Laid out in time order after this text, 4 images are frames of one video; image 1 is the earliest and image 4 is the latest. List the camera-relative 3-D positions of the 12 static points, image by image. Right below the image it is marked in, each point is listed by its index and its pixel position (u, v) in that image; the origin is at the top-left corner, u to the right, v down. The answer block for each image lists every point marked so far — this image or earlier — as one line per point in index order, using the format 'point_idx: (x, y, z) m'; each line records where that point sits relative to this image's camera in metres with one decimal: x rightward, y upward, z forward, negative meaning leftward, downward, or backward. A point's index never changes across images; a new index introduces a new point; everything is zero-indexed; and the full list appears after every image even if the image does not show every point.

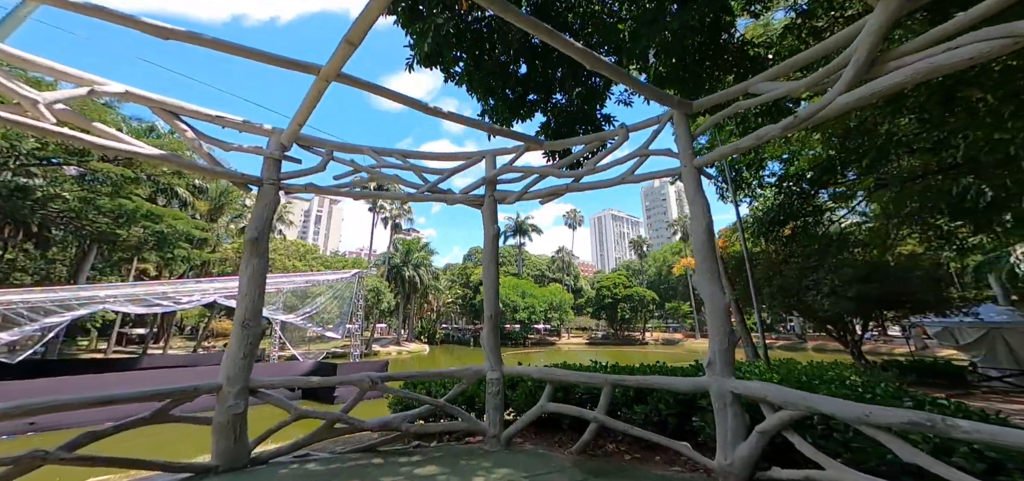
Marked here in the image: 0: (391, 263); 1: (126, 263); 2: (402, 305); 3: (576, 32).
0: (-5.7, -1.1, +18.6) m
1: (-8.4, -0.5, +8.7) m
2: (-5.3, -3.1, +19.0) m
3: (+0.6, +1.9, +3.6) m
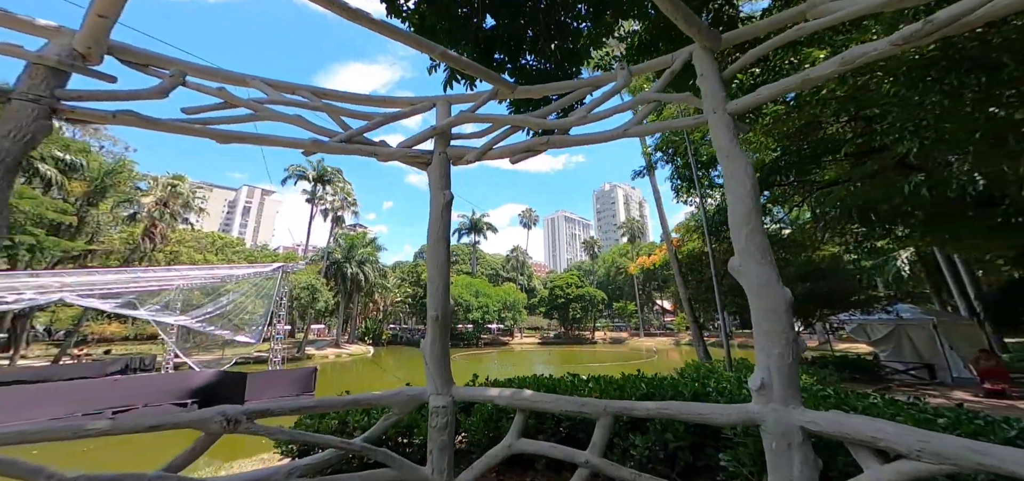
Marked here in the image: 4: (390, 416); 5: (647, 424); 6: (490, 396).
0: (-7.8, -0.8, +17.2) m
1: (-9.3, -0.2, +7.0) m
2: (-7.5, -2.8, +17.5) m
3: (+0.3, +2.1, +3.0) m
4: (-0.5, -0.7, +1.7) m
5: (+0.6, -0.8, +1.7) m
6: (-0.1, -0.6, +1.6) m
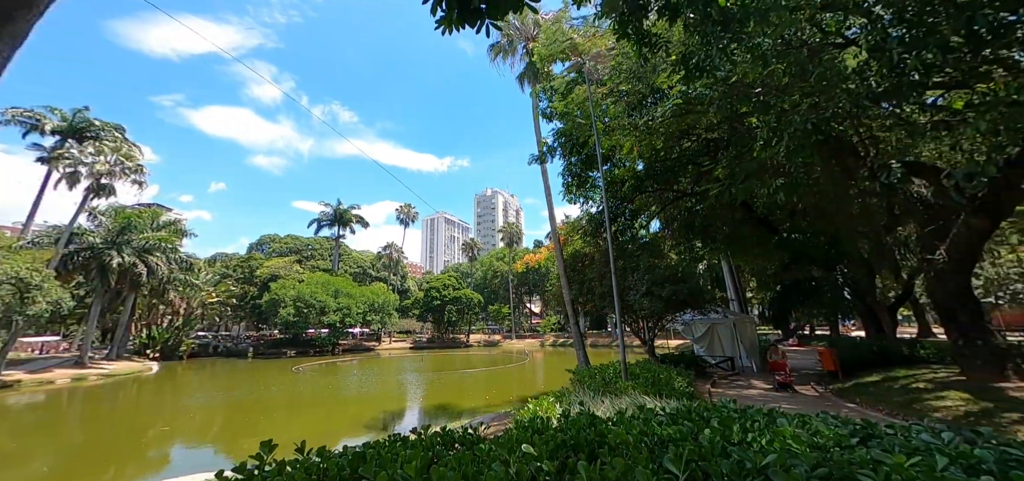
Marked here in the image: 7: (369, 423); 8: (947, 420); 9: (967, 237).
0: (-12.3, -0.1, +12.8) m
1: (-10.6, +0.6, +2.6) m
2: (-12.2, -2.1, +13.2) m
3: (-0.1, +2.3, +1.7) m
4: (-0.7, -0.4, +0.2) m
5: (+0.4, -0.5, +0.5) m
6: (-0.2, -0.3, +0.2) m
7: (-4.6, -5.5, +12.0) m
8: (+7.2, -3.0, +6.6) m
9: (+8.9, +0.2, +7.9) m
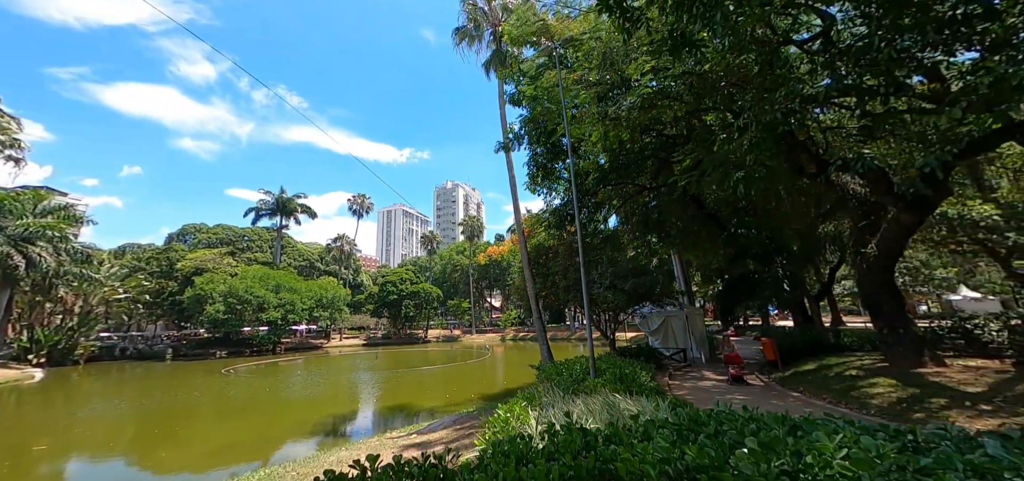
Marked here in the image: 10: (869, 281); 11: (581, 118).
0: (-13.4, +0.4, +11.1) m
1: (-10.7, +0.9, +1.2) m
2: (-13.4, -1.7, +11.5) m
3: (-0.2, +2.4, +1.3) m
4: (-0.6, -0.3, -0.3) m
5: (+0.4, -0.5, +0.2) m
6: (-0.2, -0.3, -0.2) m
7: (-5.7, -5.2, +11.2) m
8: (+6.5, -3.0, +7.0) m
9: (+8.2, +0.2, +8.4) m
10: (+8.1, -0.9, +9.2) m
11: (+1.4, +2.7, +8.8) m
